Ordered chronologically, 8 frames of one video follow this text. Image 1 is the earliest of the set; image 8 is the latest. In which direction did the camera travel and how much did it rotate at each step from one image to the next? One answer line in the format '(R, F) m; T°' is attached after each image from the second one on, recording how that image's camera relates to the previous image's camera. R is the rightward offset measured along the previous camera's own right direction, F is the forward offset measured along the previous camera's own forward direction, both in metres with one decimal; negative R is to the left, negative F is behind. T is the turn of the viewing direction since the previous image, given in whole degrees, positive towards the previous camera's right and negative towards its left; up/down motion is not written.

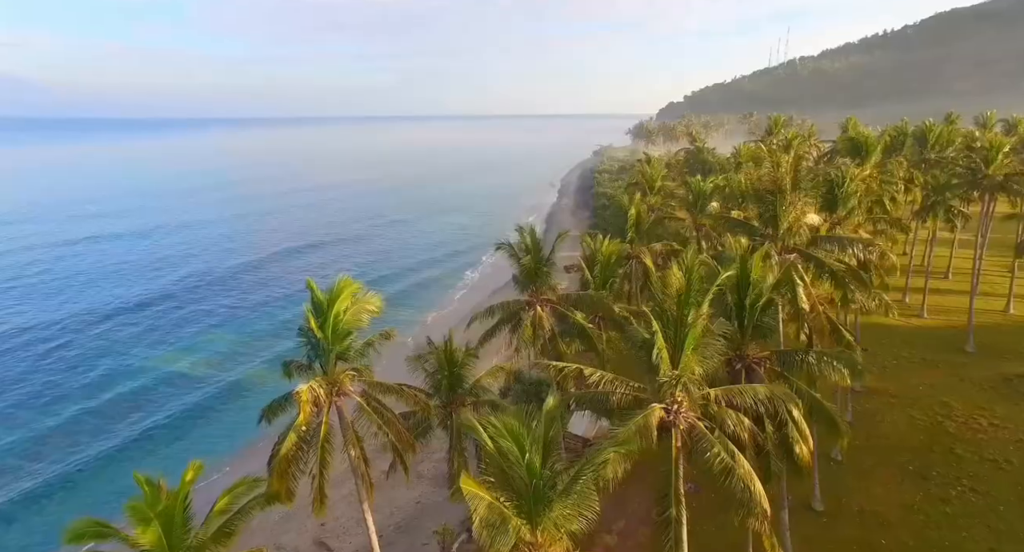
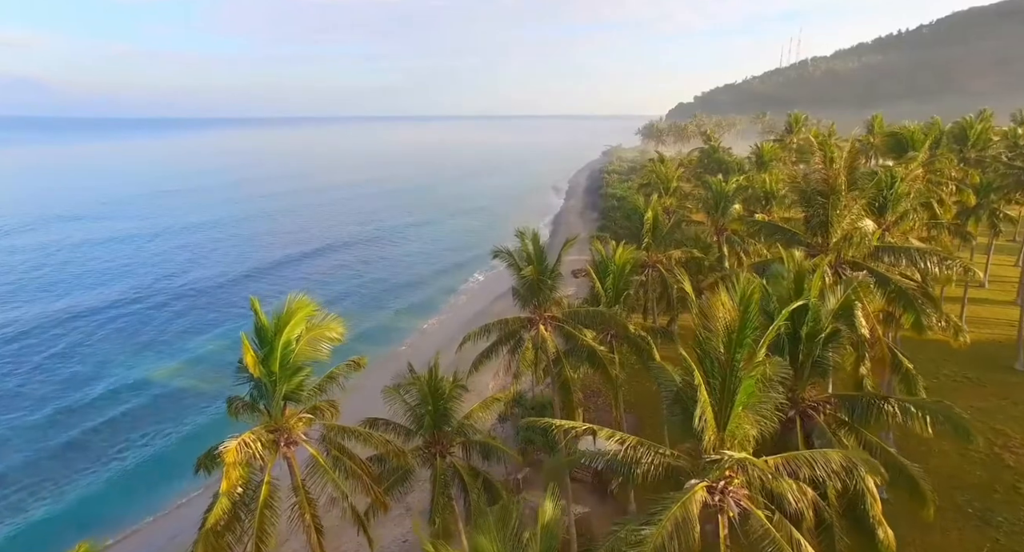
(+0.2, +2.3) m; -1°
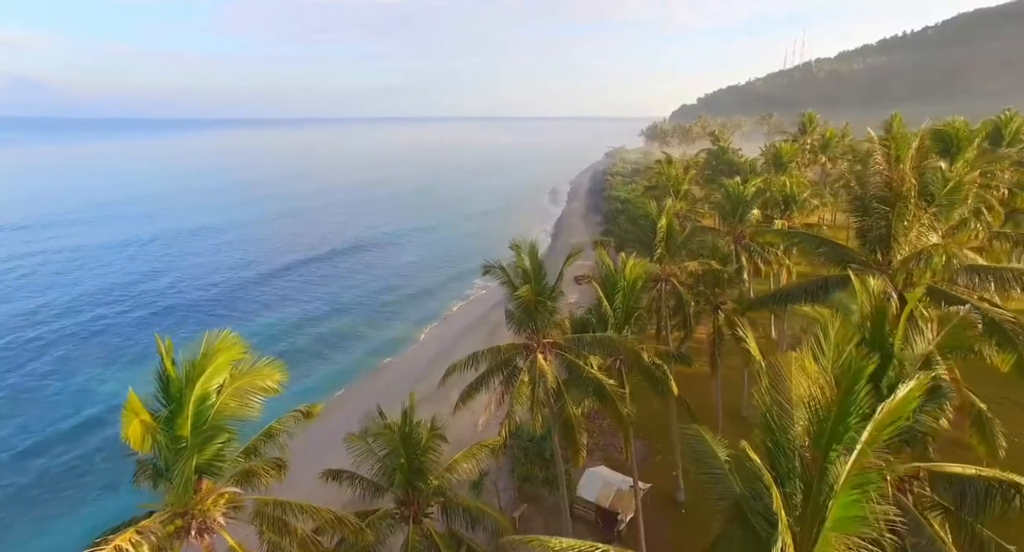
(+0.2, +2.2) m; 0°
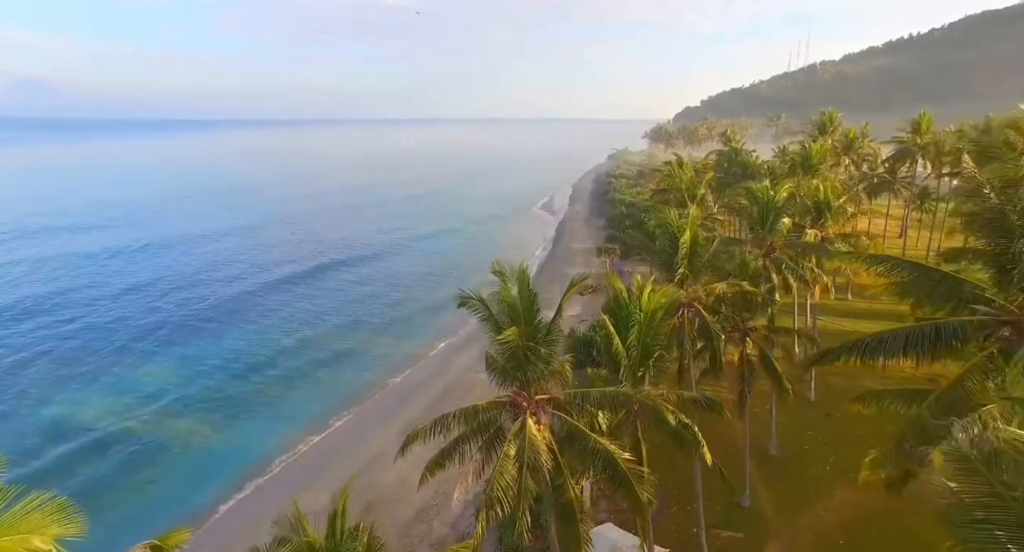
(+0.3, +3.2) m; 0°
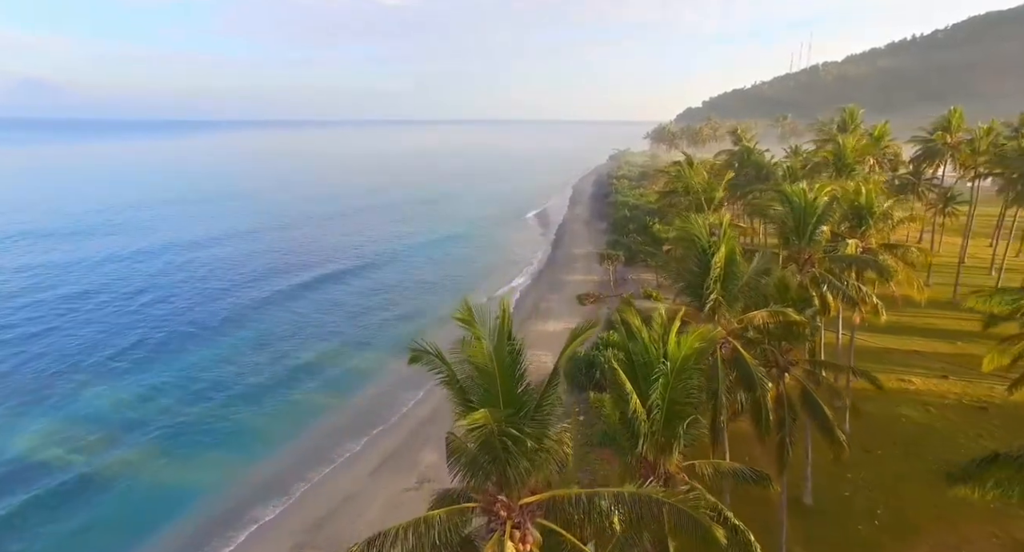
(+0.3, +3.1) m; 0°
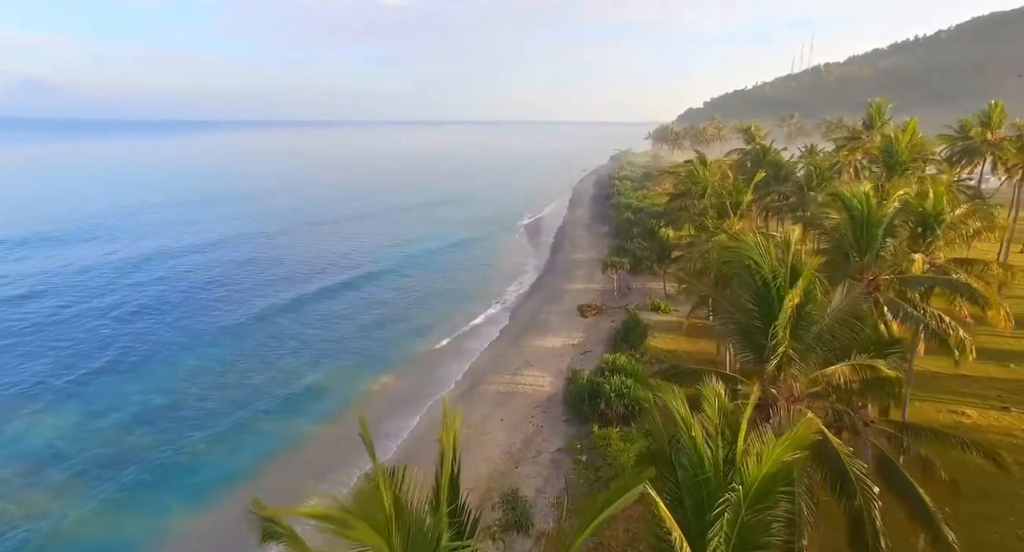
(+0.3, +3.5) m; 0°
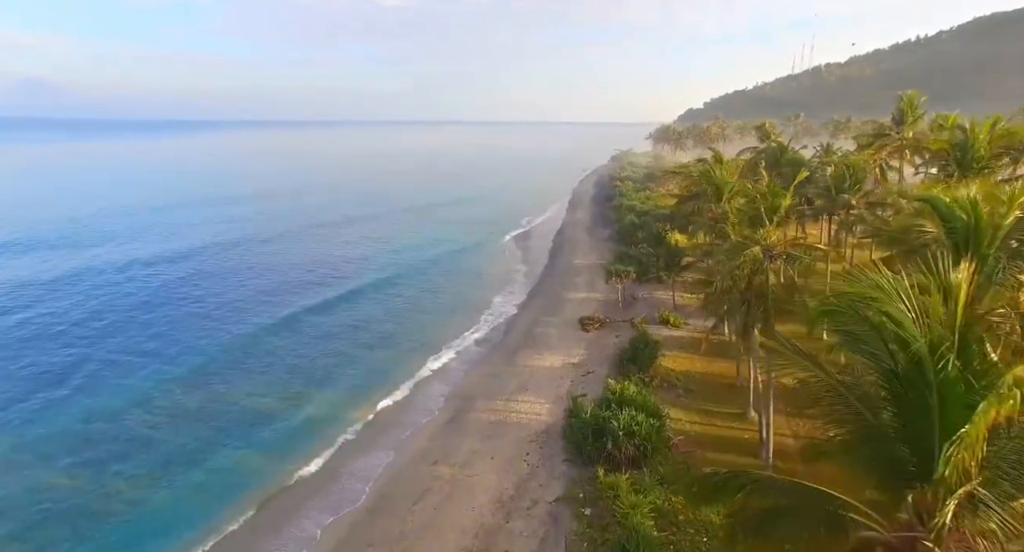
(+0.3, +3.4) m; 0°
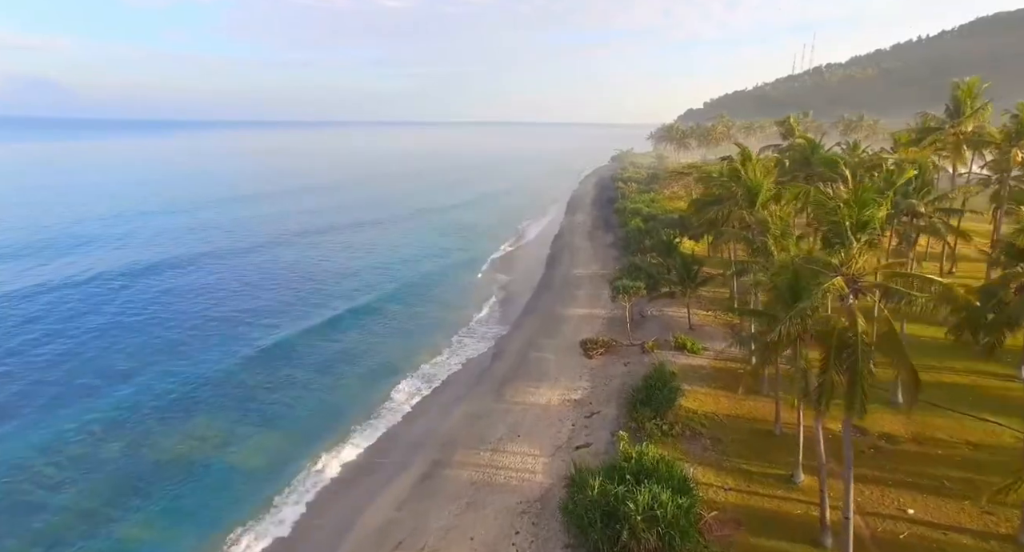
(+0.4, +4.8) m; 0°
